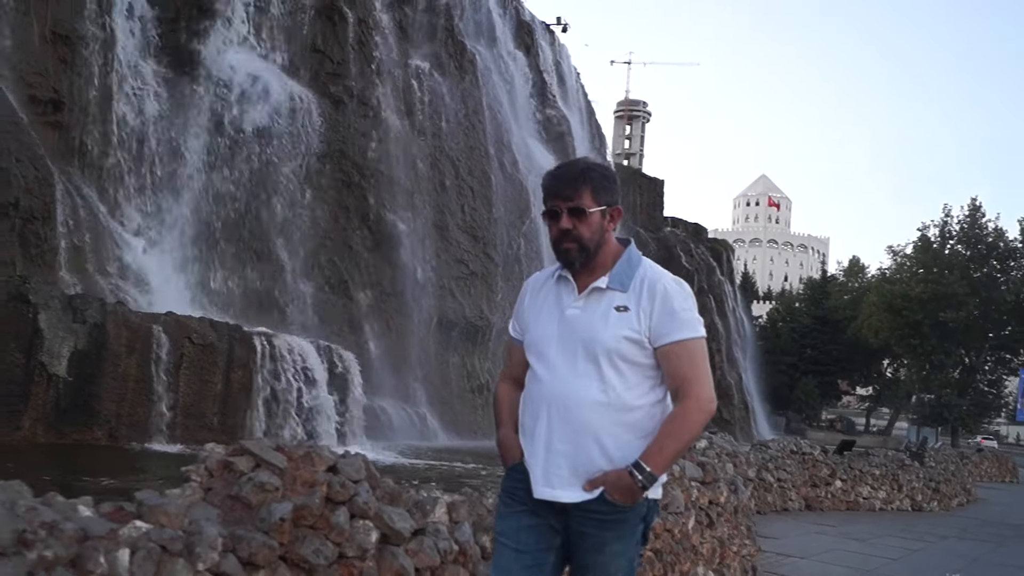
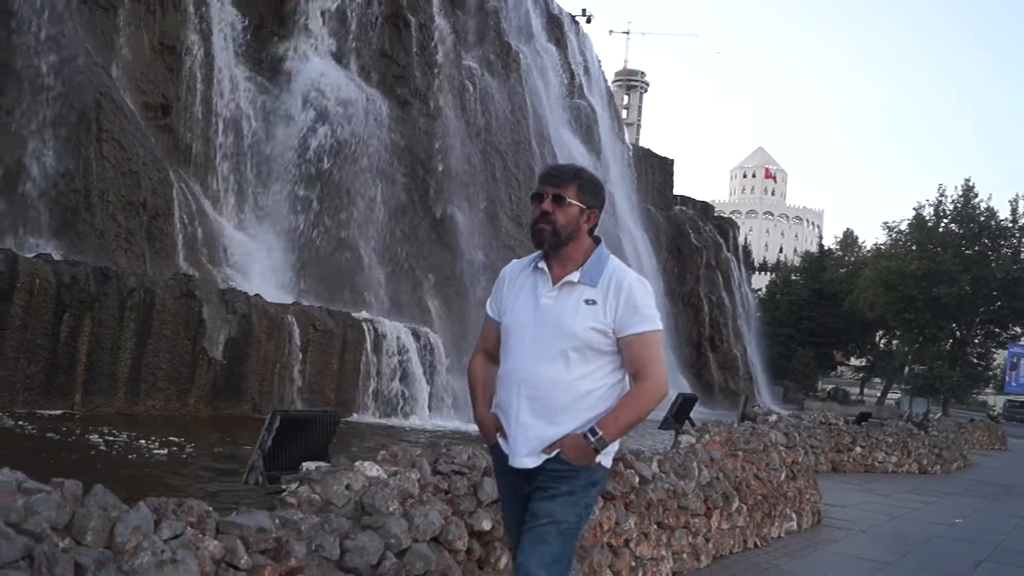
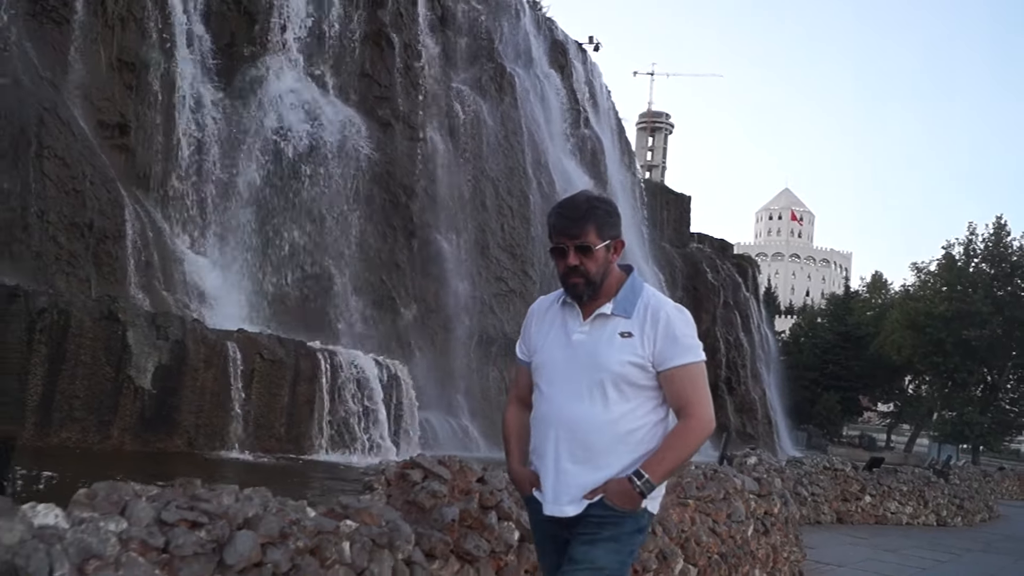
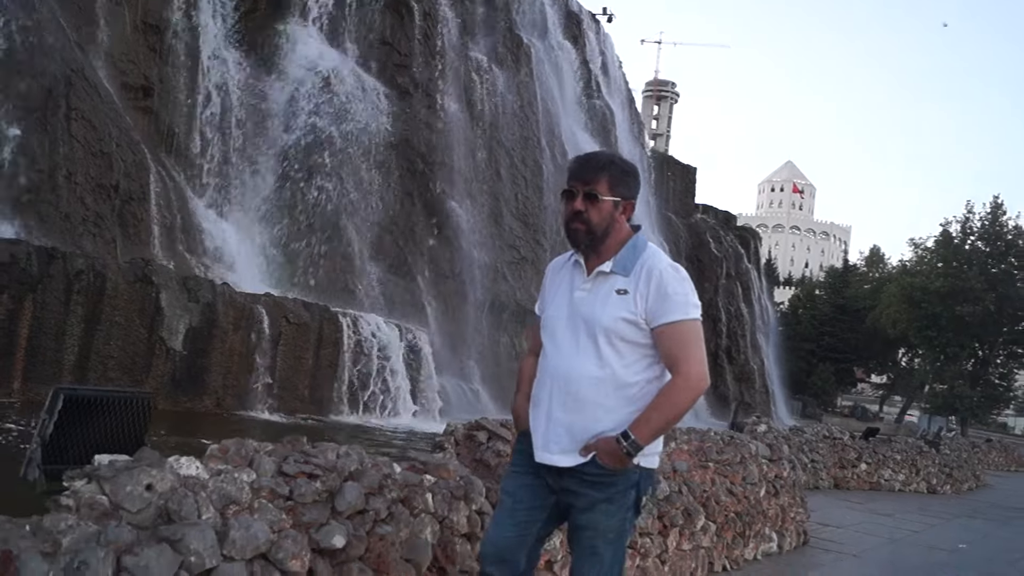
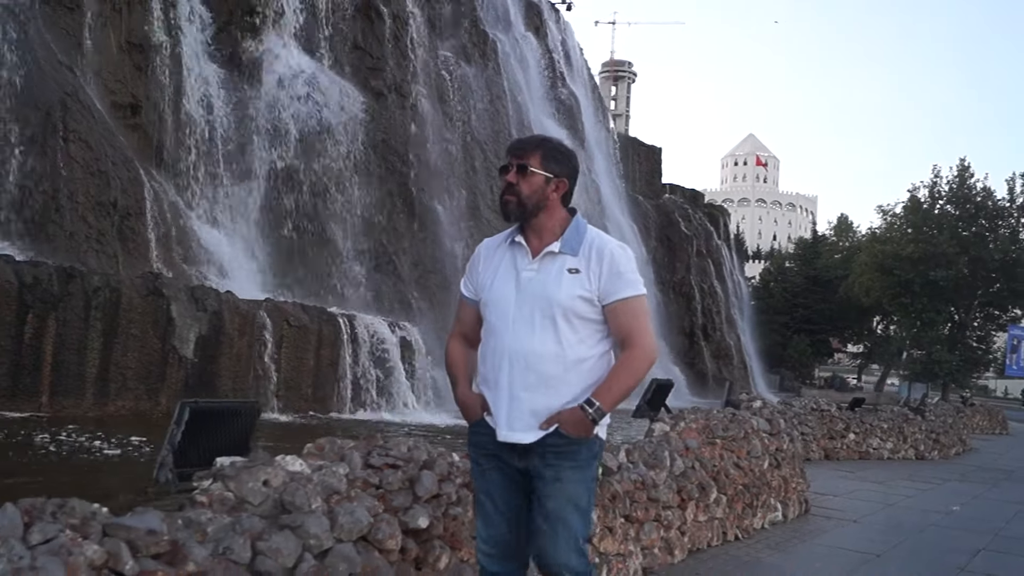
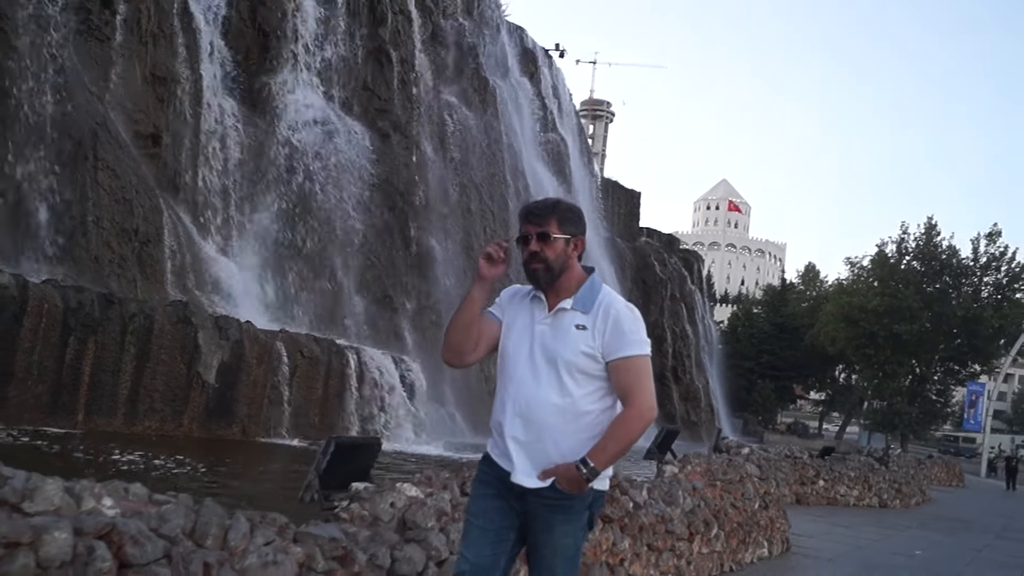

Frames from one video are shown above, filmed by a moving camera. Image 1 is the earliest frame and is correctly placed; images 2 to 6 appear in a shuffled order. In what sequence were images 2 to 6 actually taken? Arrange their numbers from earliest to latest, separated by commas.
3, 4, 5, 2, 6
